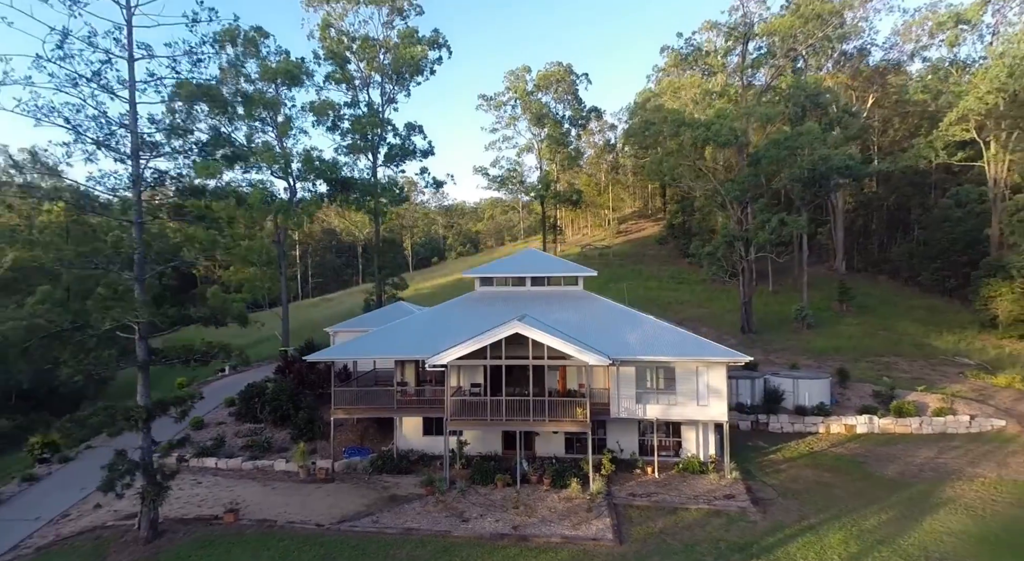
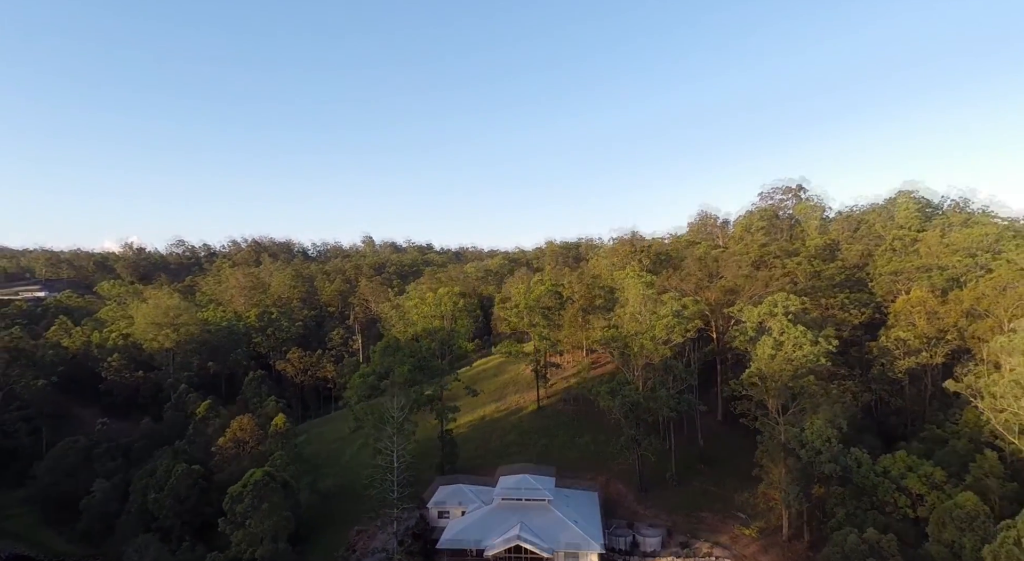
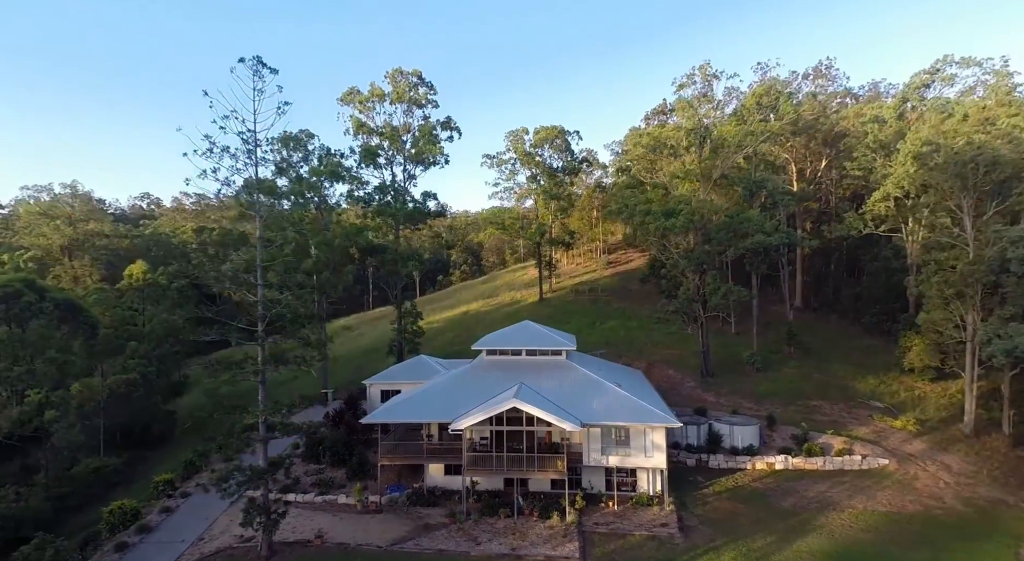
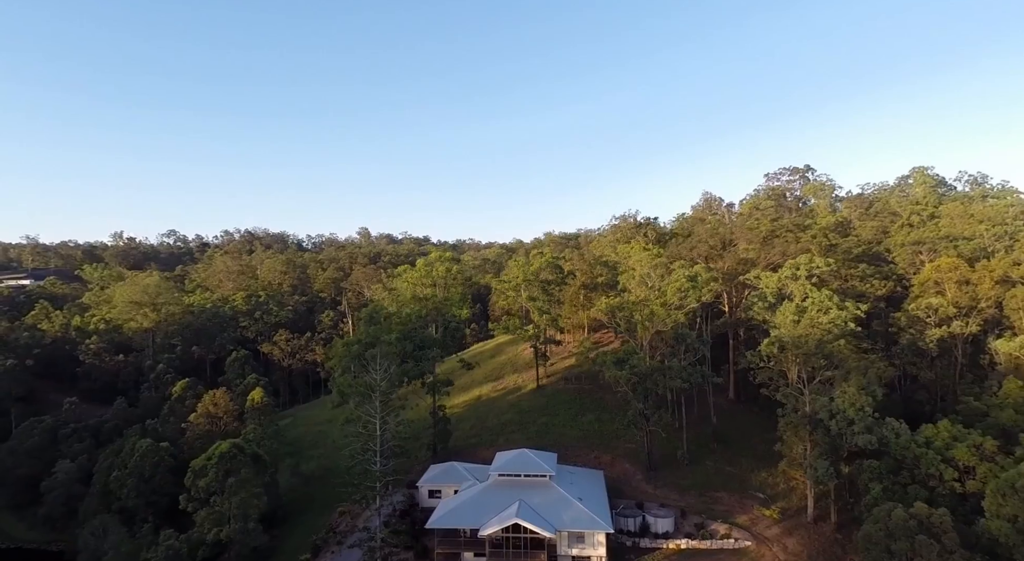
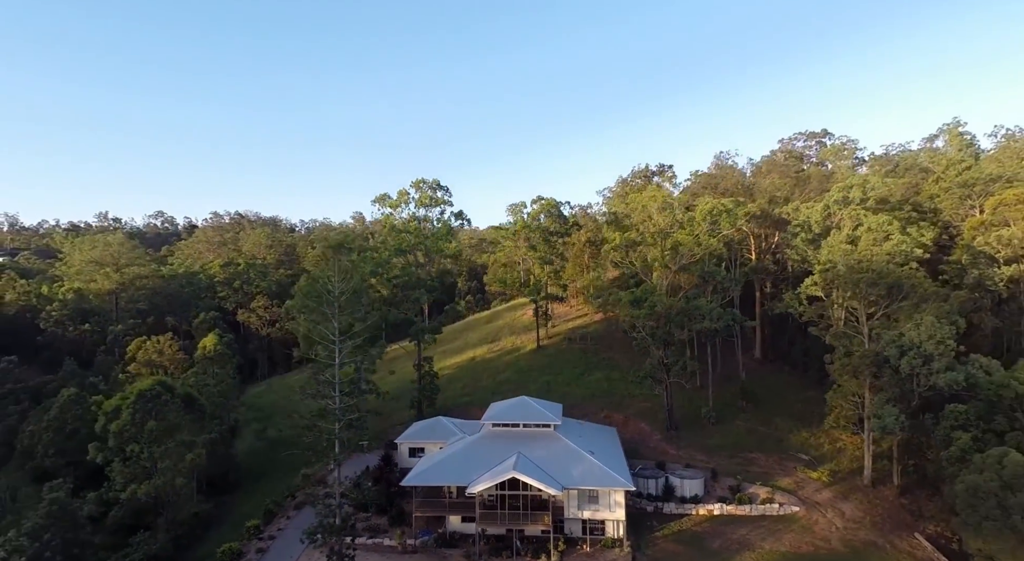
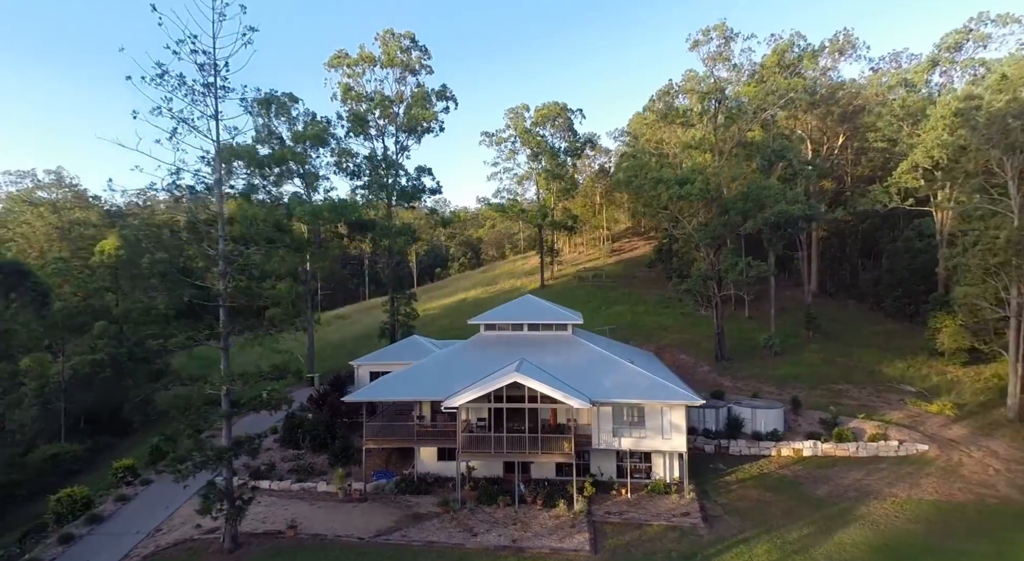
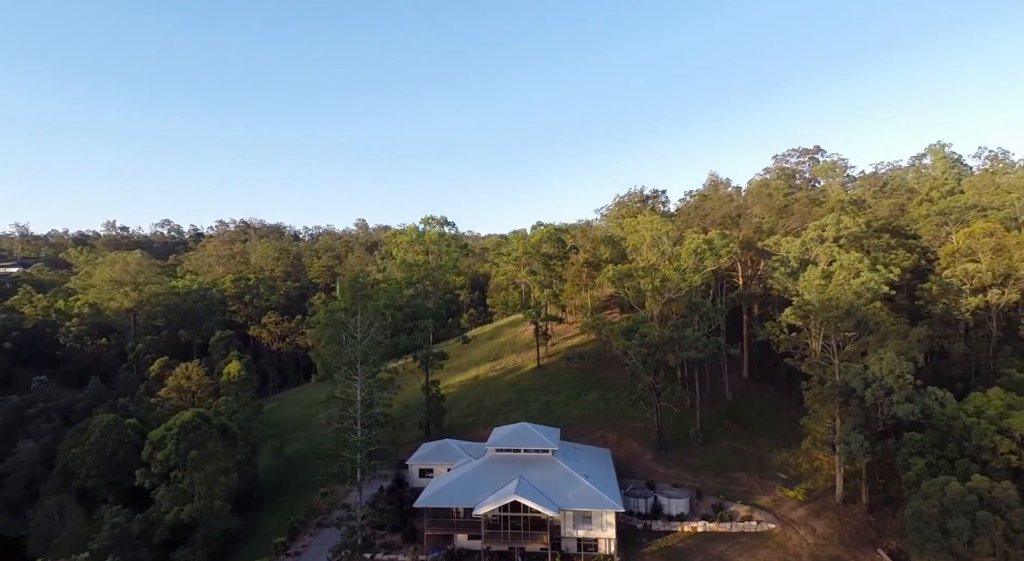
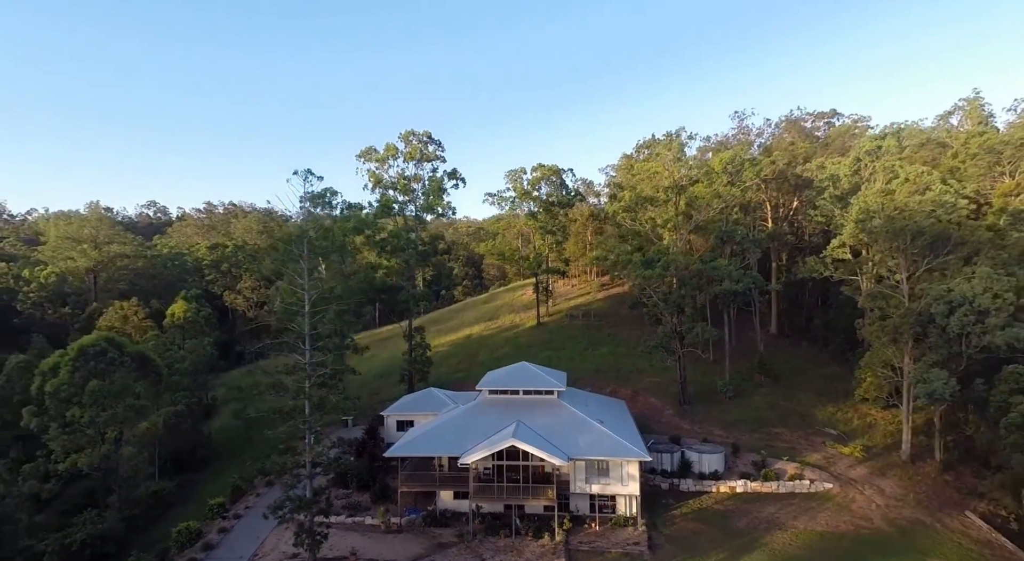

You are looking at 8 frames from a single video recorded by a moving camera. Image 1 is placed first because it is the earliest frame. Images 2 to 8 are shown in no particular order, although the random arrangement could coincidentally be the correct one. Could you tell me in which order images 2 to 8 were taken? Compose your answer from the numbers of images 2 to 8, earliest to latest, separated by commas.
6, 3, 8, 5, 7, 4, 2
